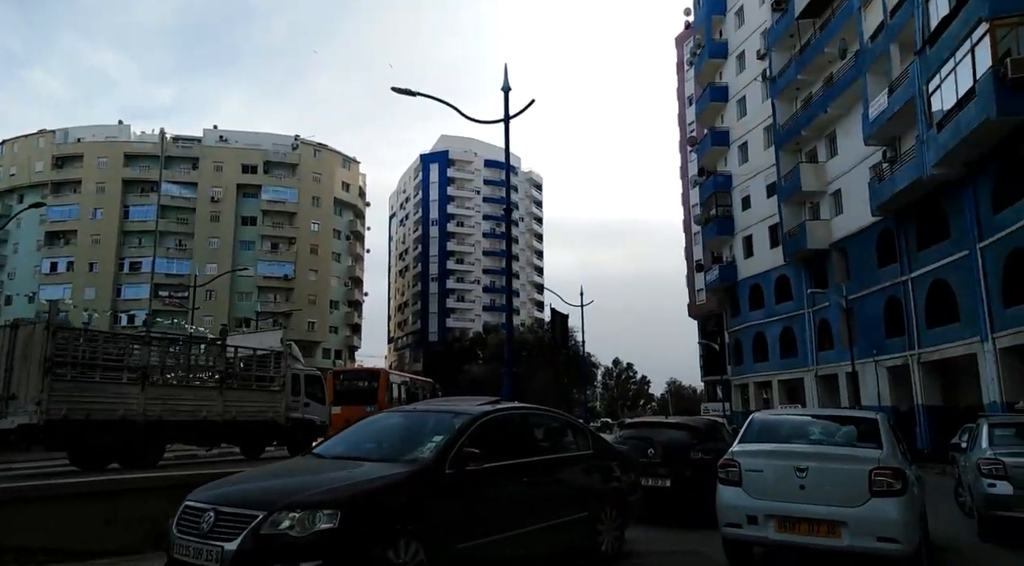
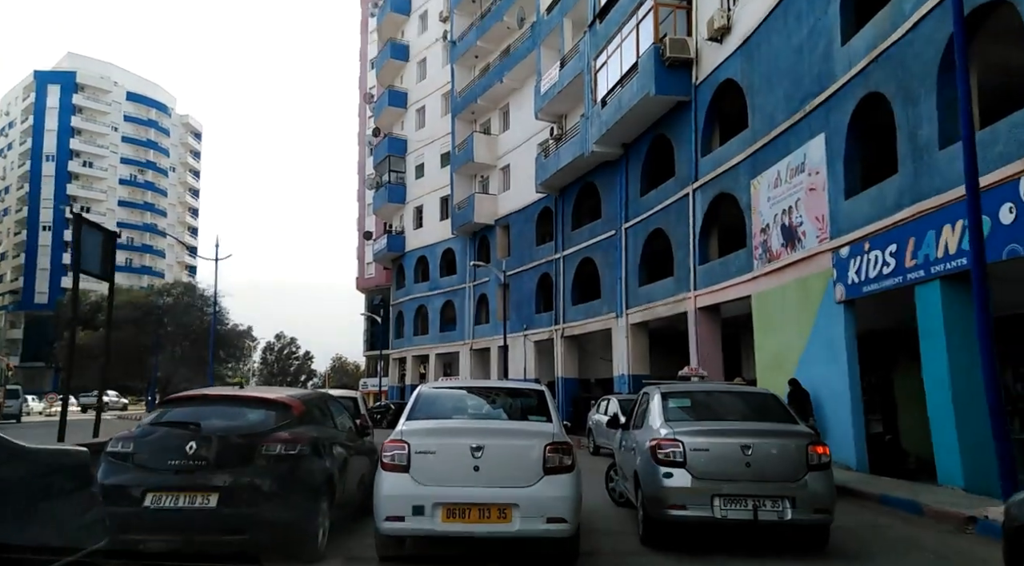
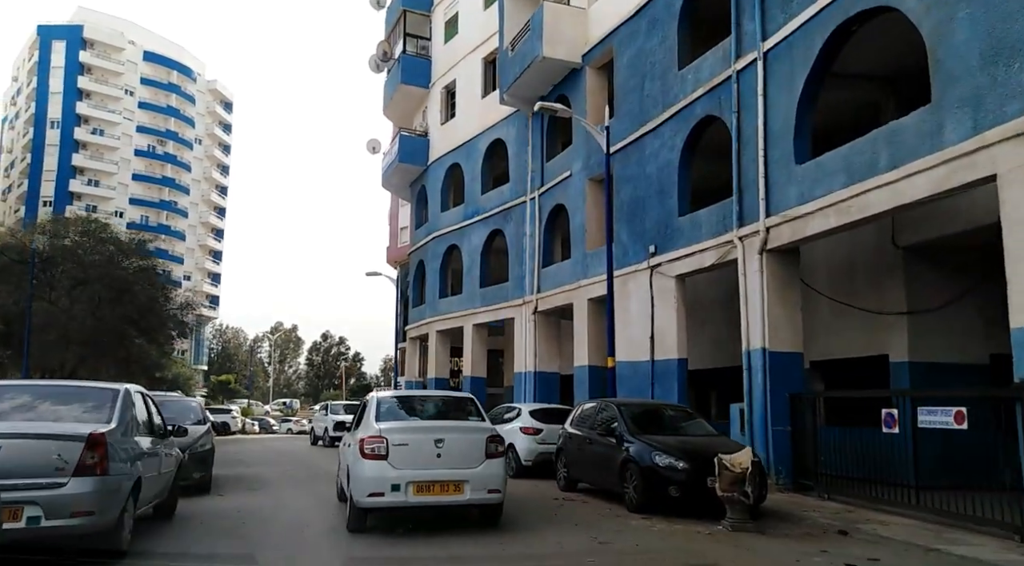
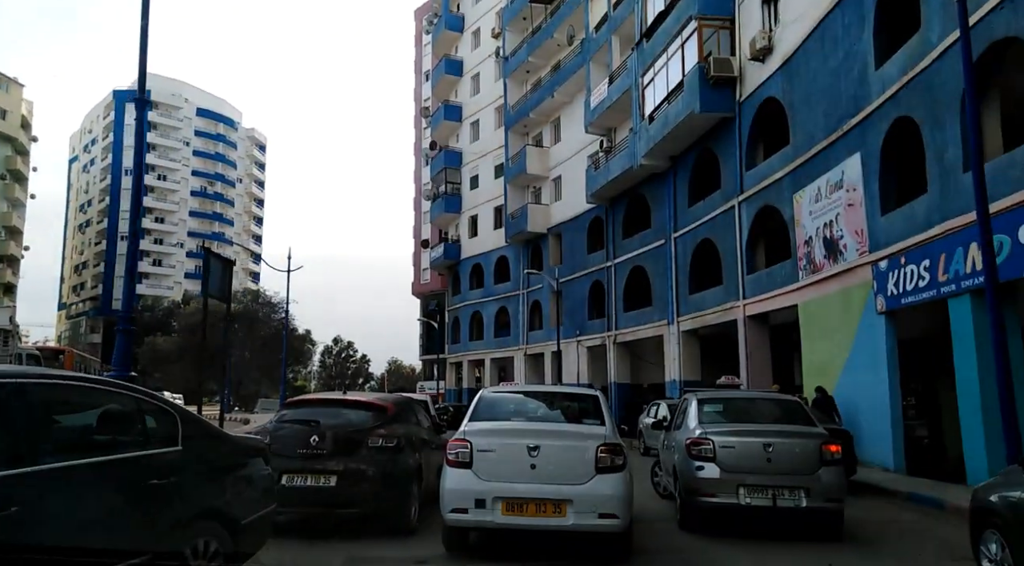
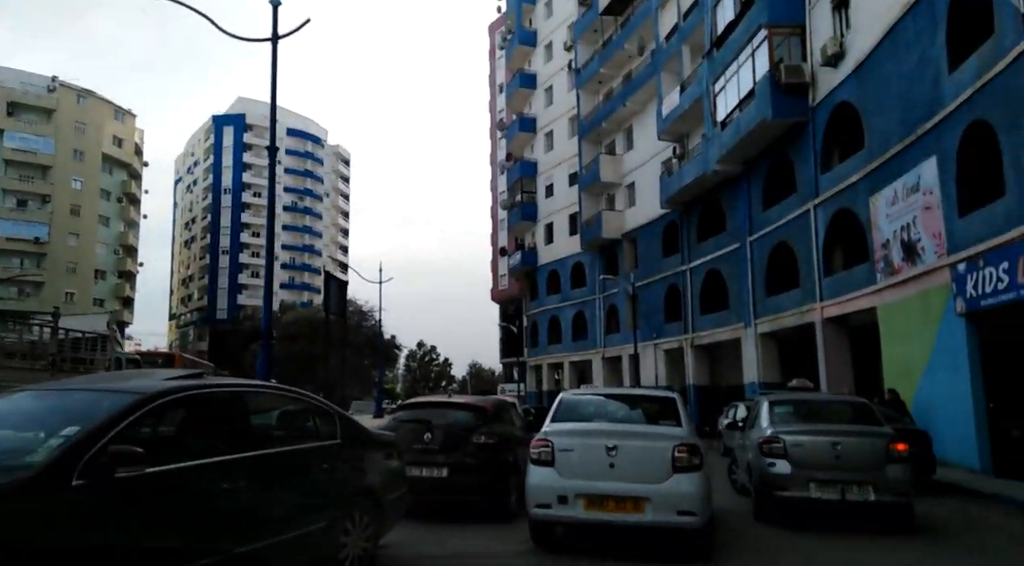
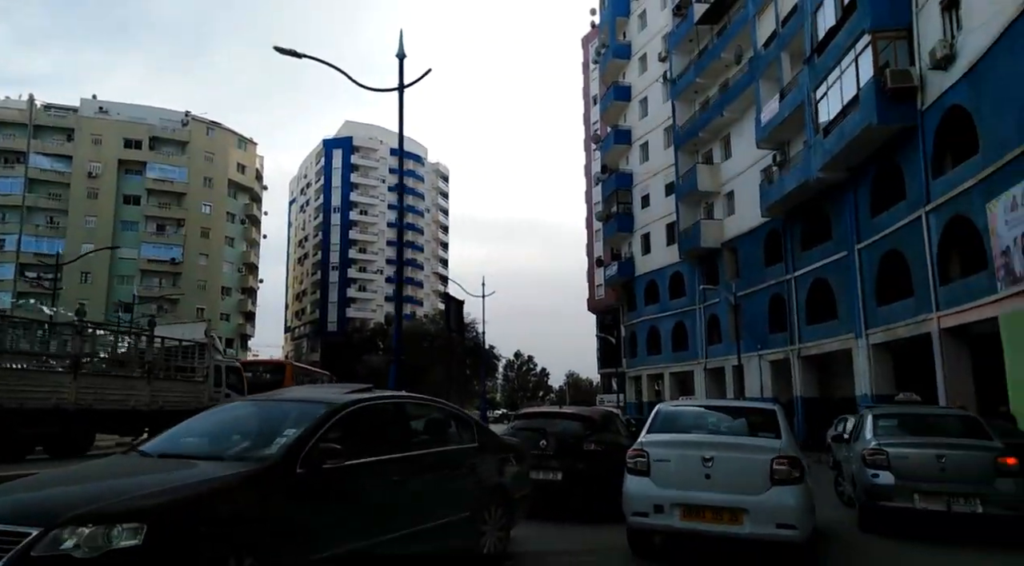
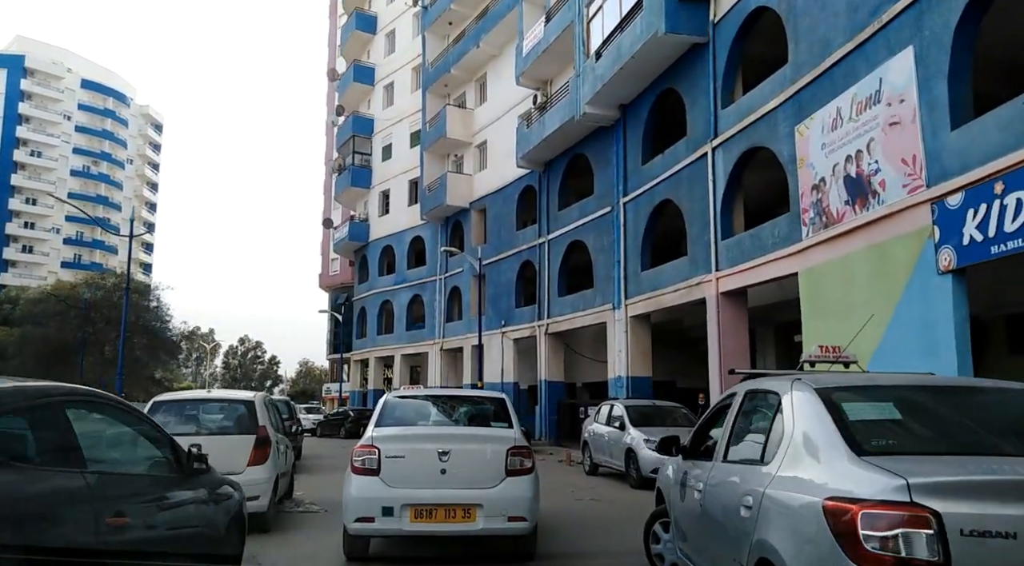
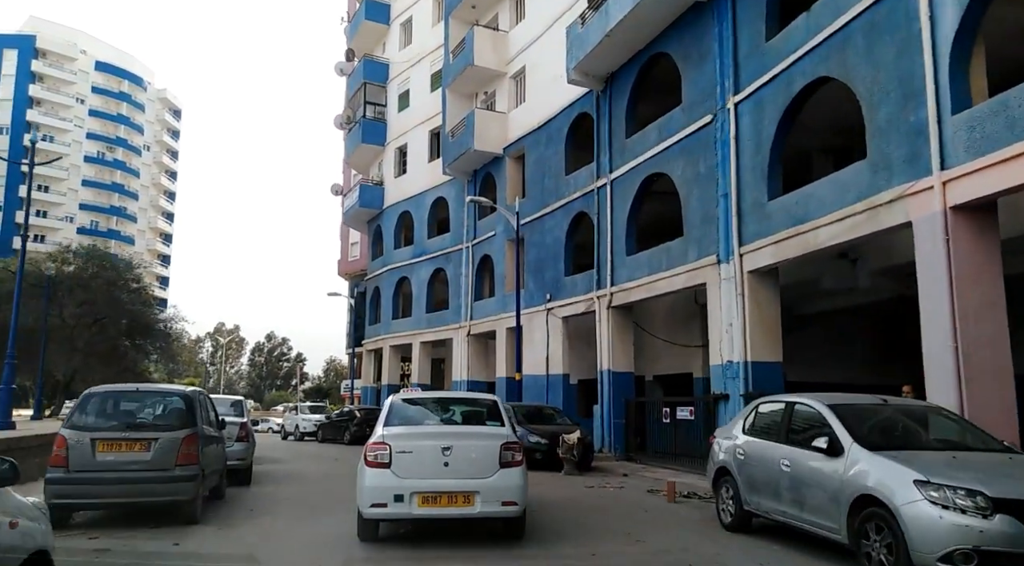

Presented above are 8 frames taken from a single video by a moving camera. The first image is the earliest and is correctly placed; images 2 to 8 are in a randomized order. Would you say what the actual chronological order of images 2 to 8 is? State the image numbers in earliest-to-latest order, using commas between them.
6, 5, 4, 2, 7, 8, 3
